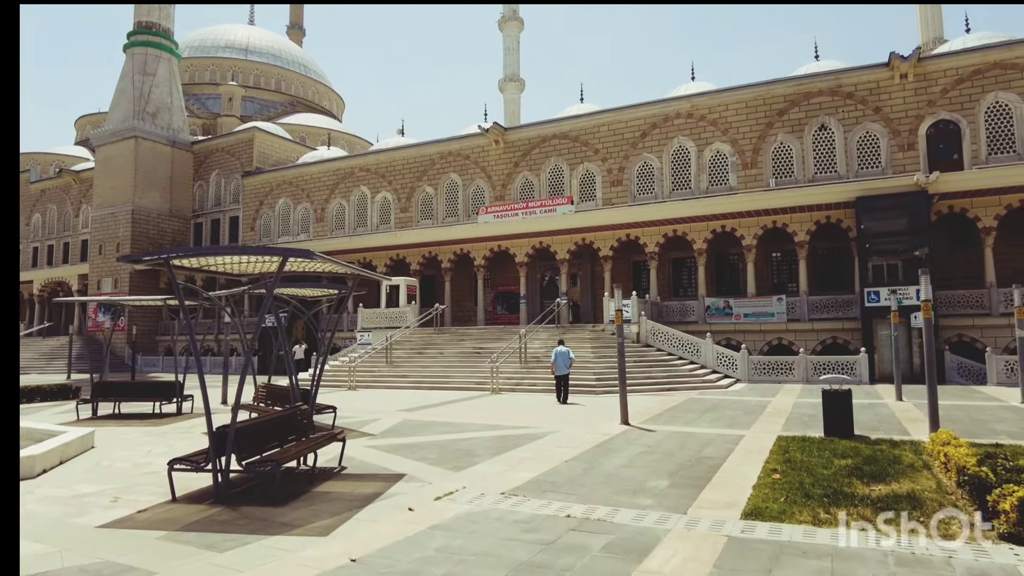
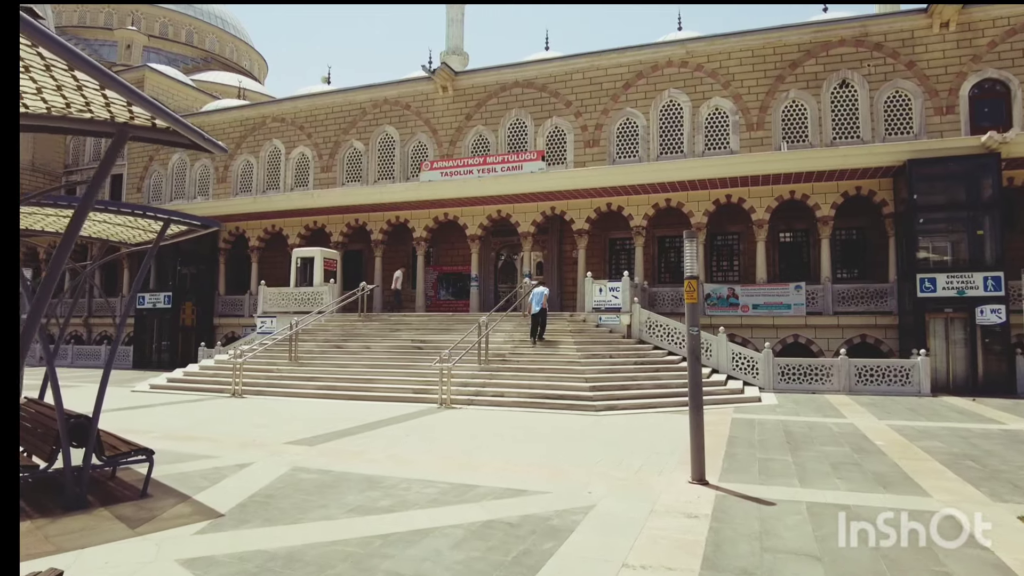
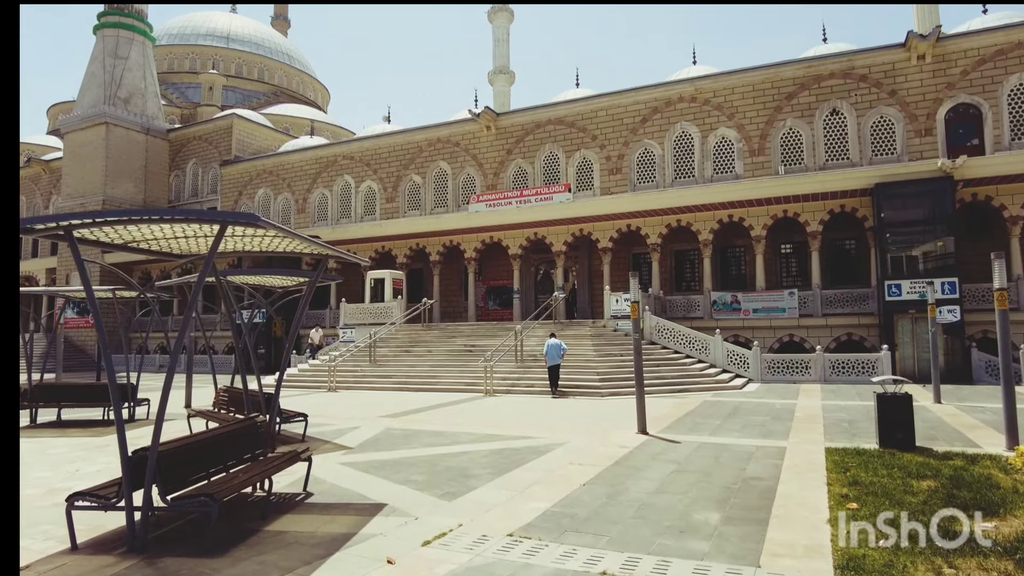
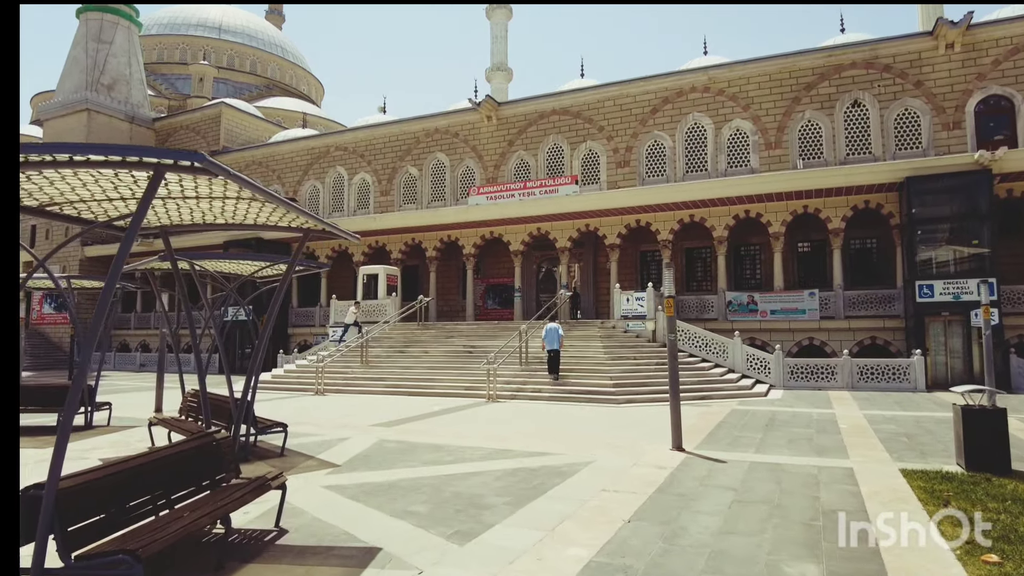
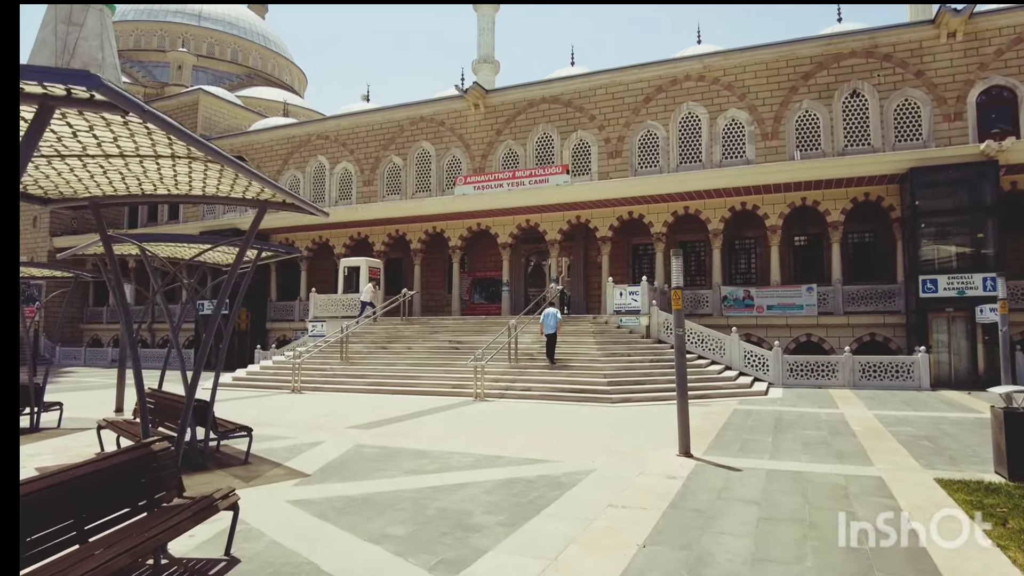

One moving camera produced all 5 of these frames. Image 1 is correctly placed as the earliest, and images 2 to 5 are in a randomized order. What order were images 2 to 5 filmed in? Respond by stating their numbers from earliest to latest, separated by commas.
3, 4, 5, 2
